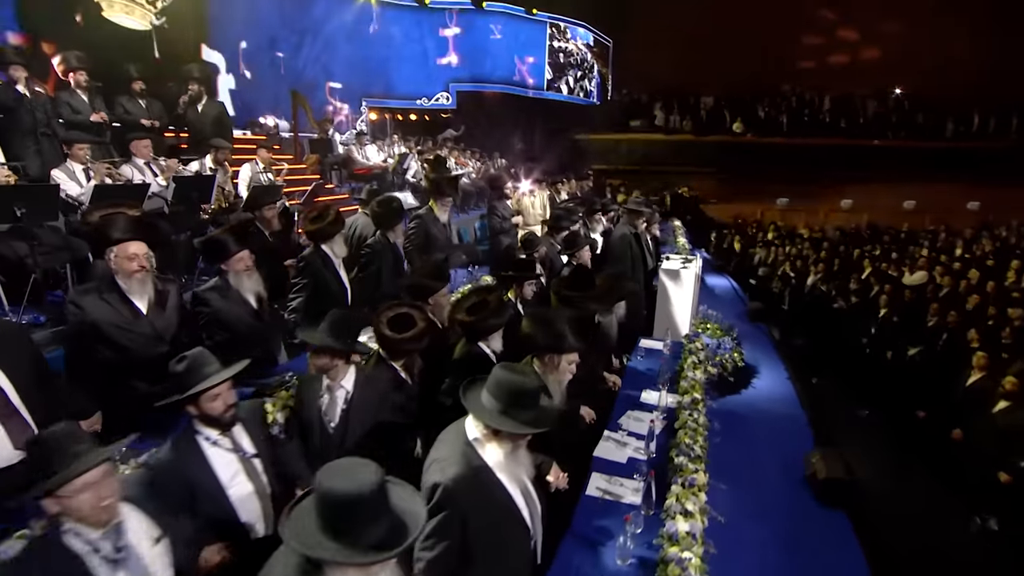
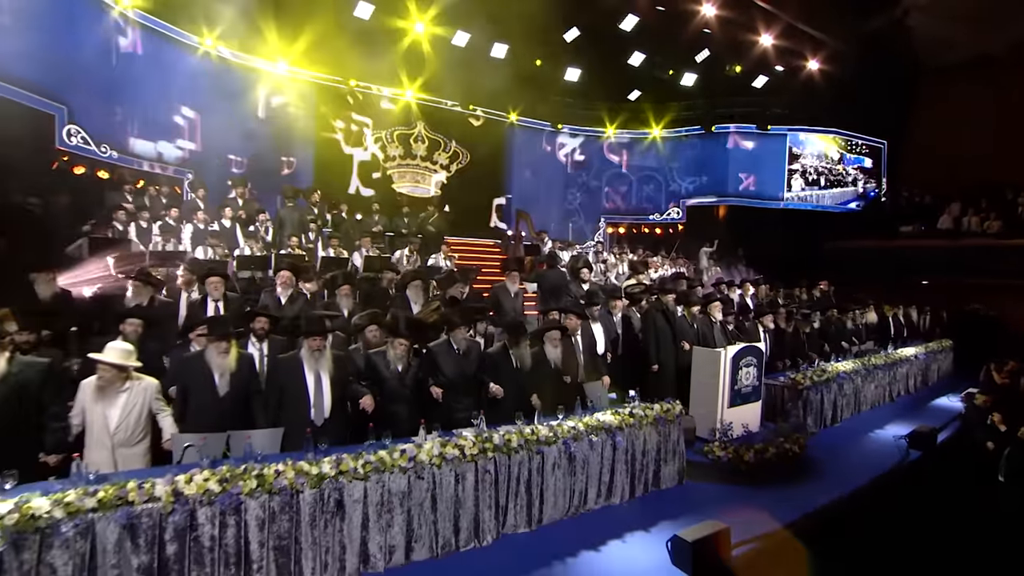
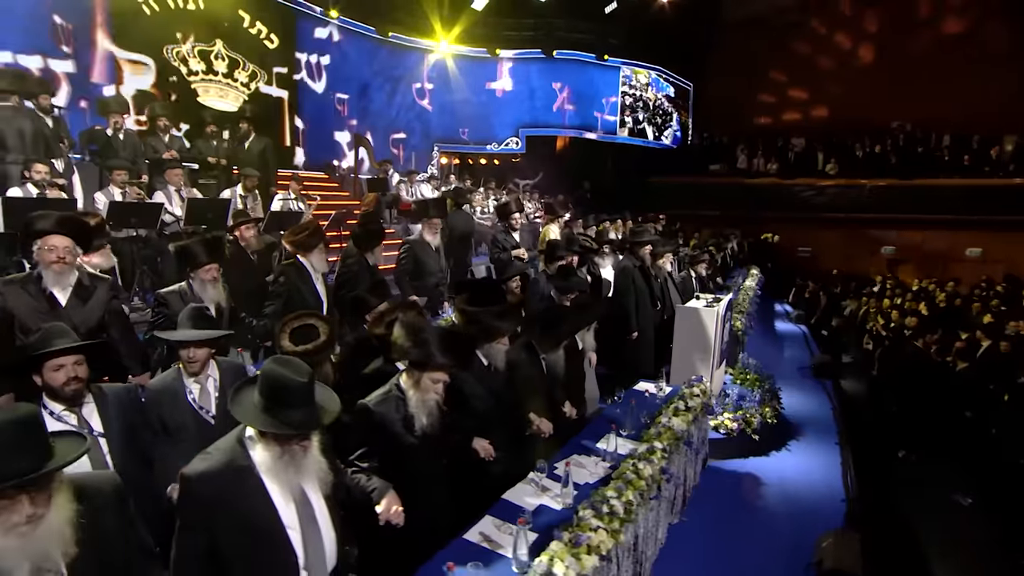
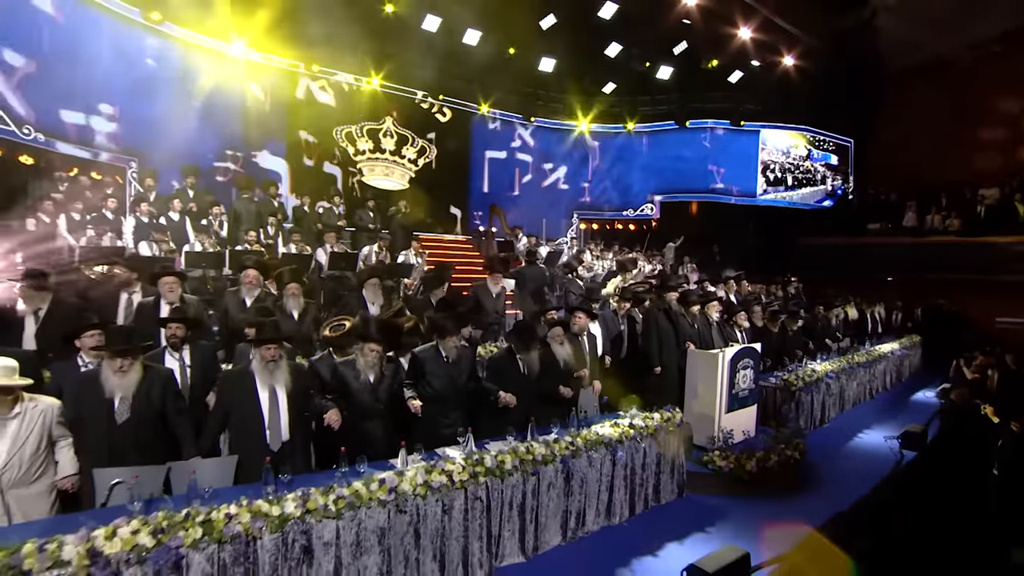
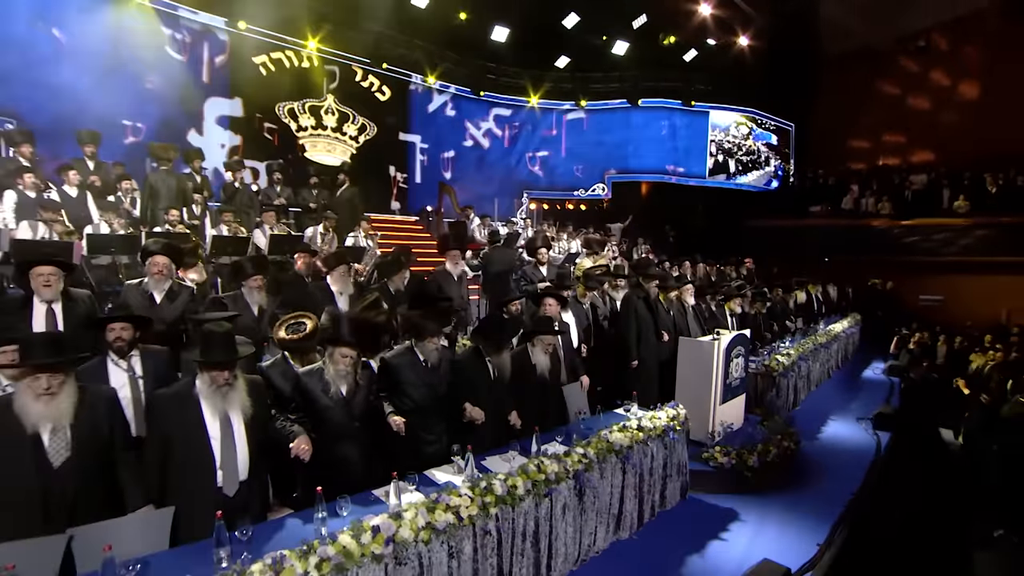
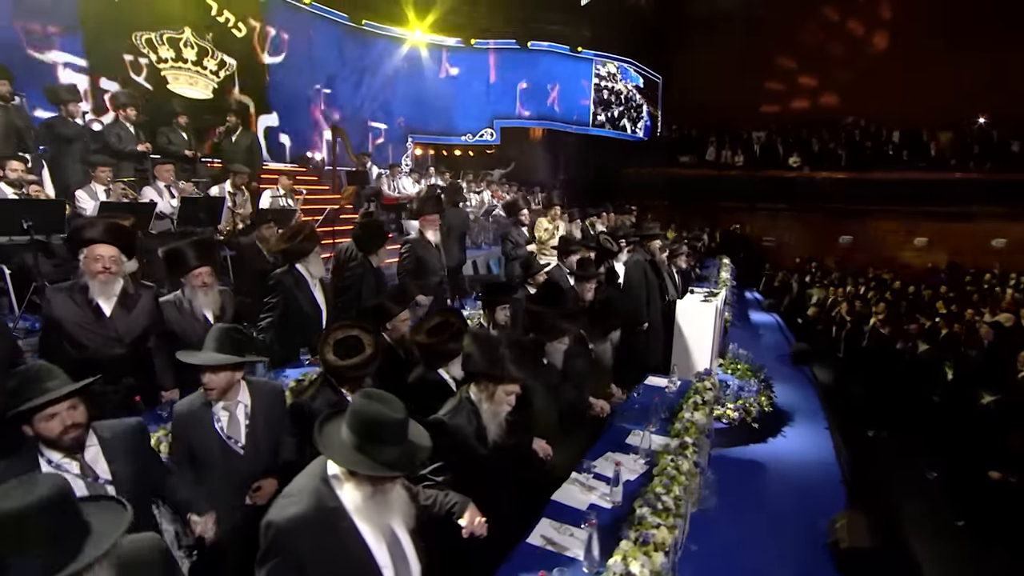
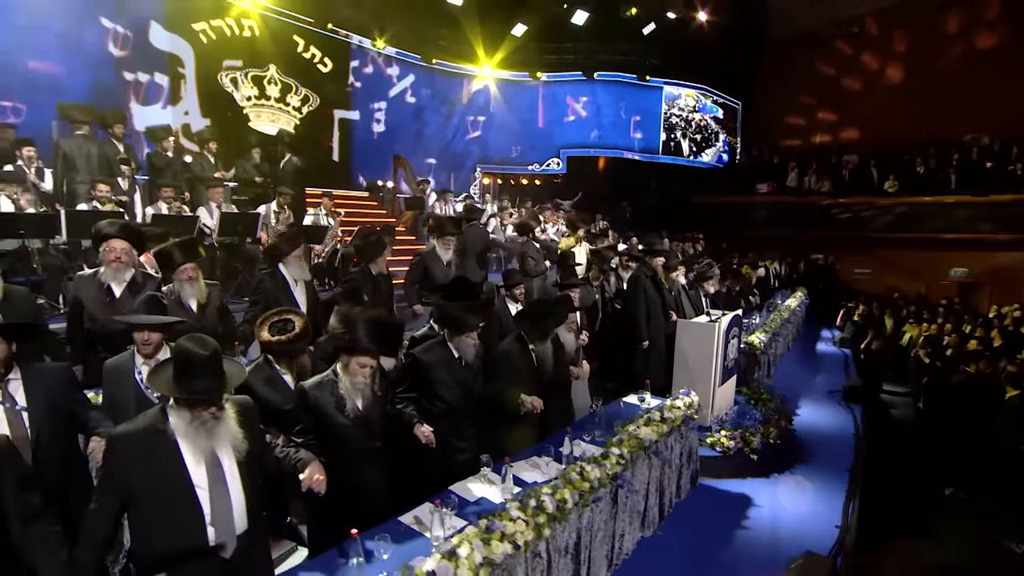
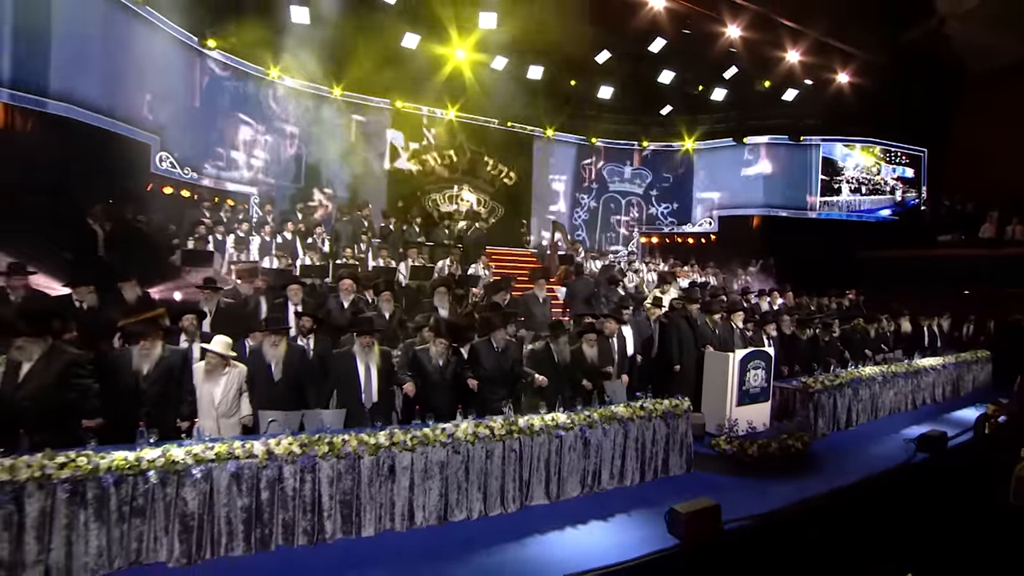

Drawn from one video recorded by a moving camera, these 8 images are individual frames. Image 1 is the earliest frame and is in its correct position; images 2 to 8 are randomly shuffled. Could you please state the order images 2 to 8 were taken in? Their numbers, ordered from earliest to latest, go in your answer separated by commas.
6, 3, 7, 5, 4, 2, 8
